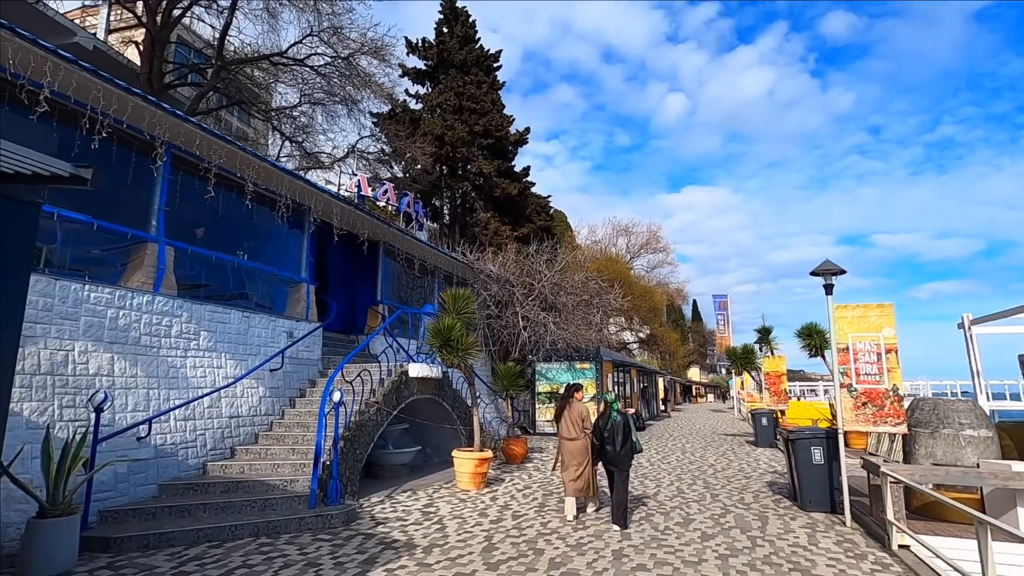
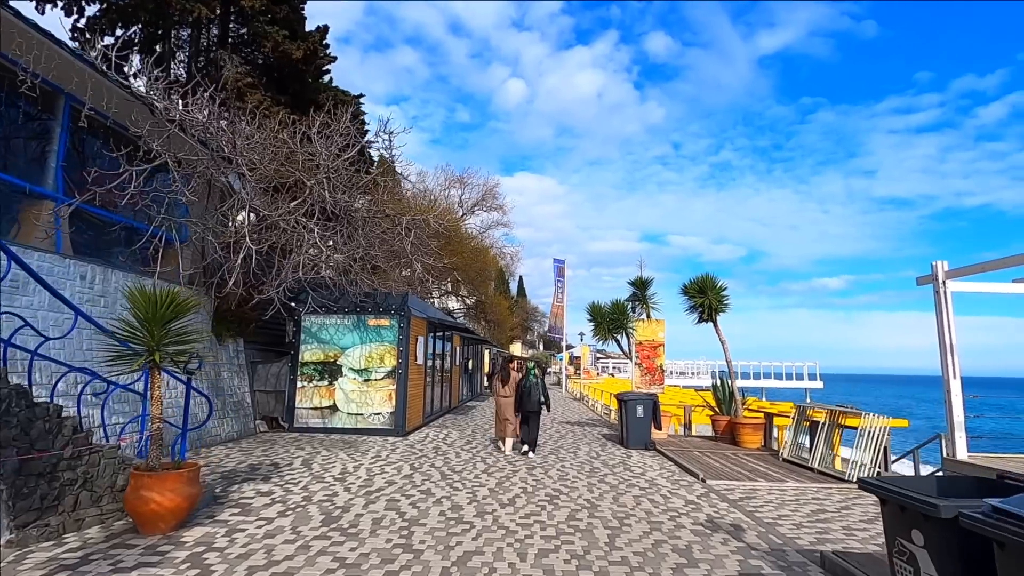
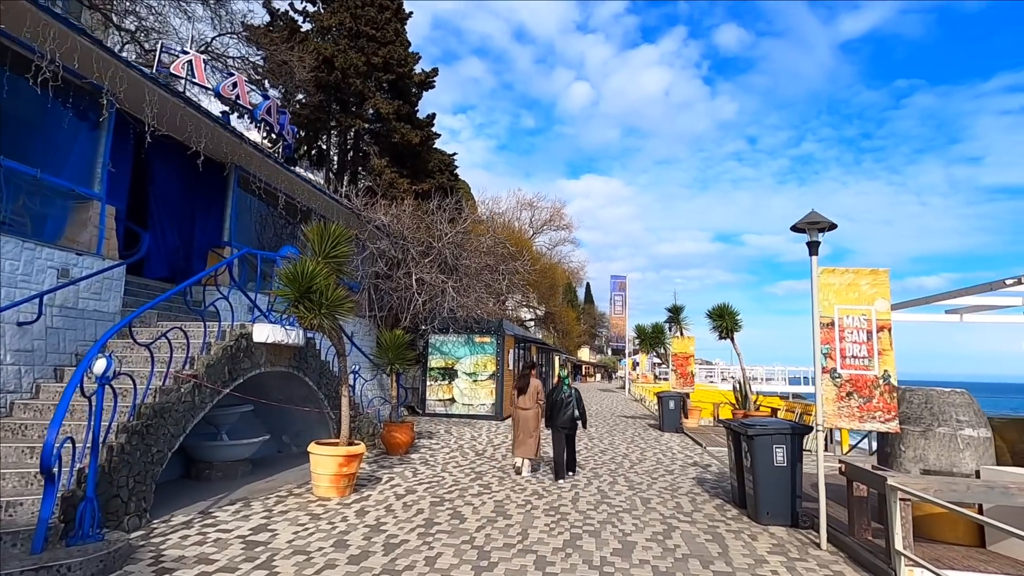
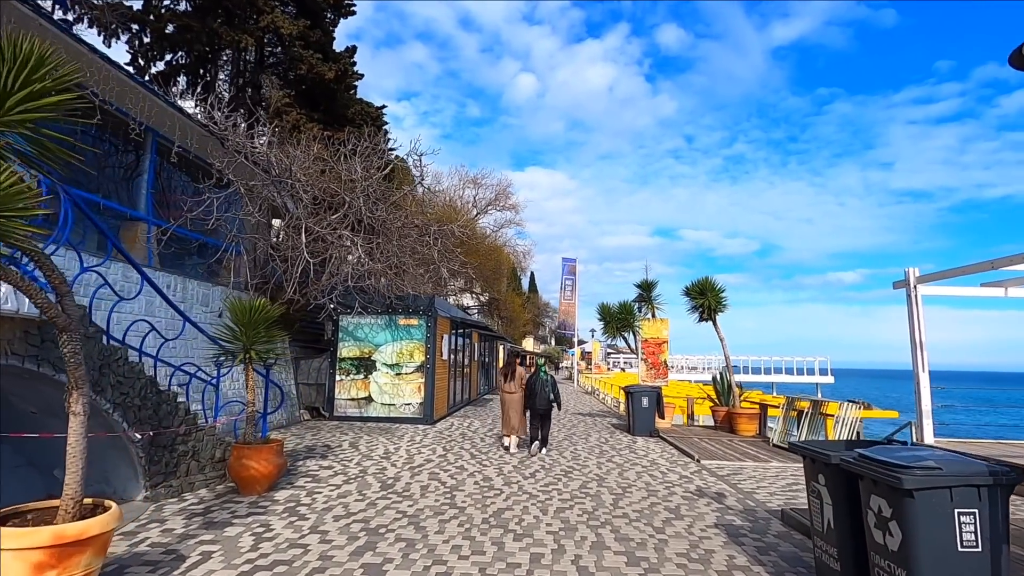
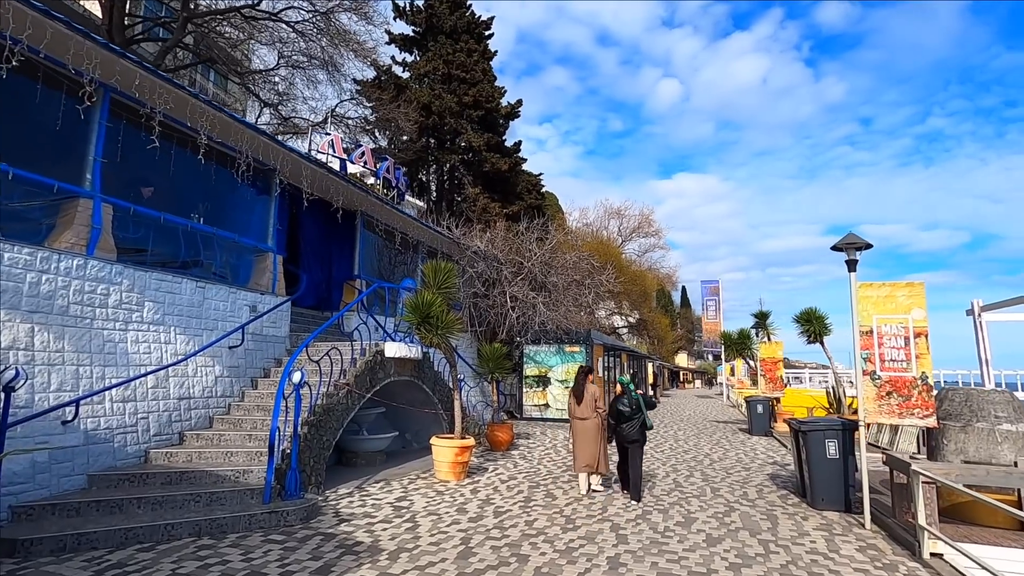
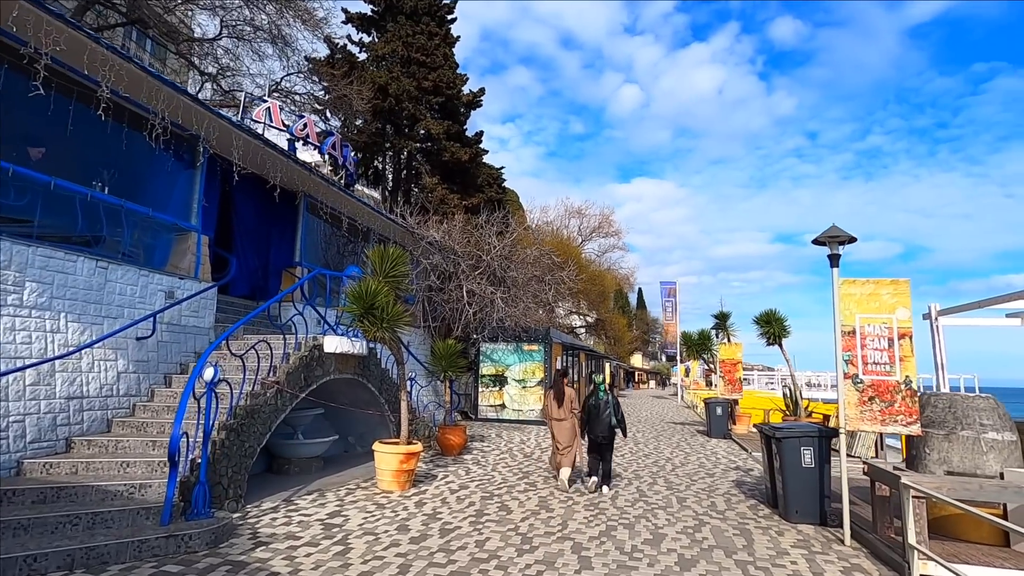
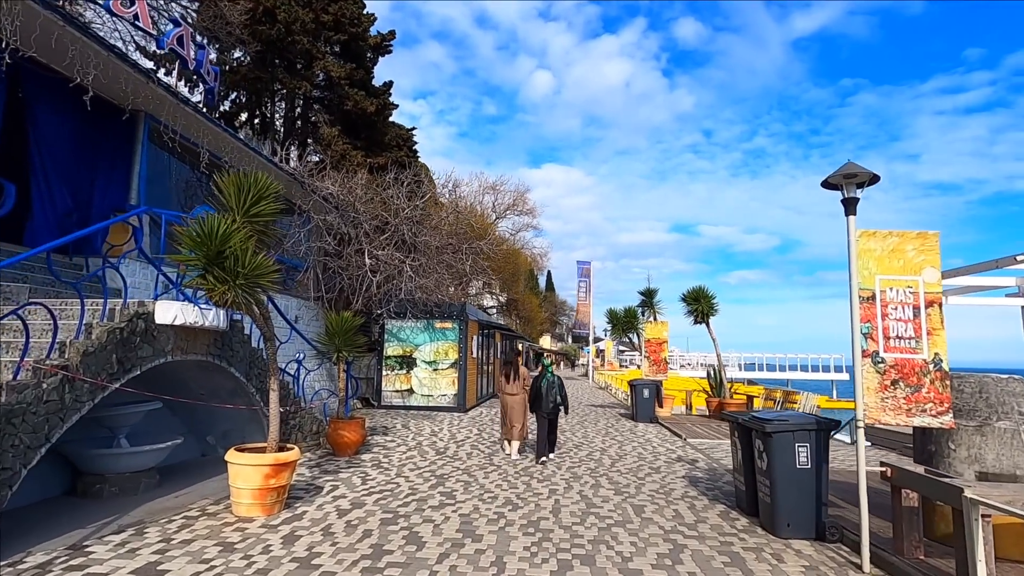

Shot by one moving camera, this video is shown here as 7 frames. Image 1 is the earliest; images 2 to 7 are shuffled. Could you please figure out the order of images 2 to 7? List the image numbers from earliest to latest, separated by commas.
5, 6, 3, 7, 4, 2
